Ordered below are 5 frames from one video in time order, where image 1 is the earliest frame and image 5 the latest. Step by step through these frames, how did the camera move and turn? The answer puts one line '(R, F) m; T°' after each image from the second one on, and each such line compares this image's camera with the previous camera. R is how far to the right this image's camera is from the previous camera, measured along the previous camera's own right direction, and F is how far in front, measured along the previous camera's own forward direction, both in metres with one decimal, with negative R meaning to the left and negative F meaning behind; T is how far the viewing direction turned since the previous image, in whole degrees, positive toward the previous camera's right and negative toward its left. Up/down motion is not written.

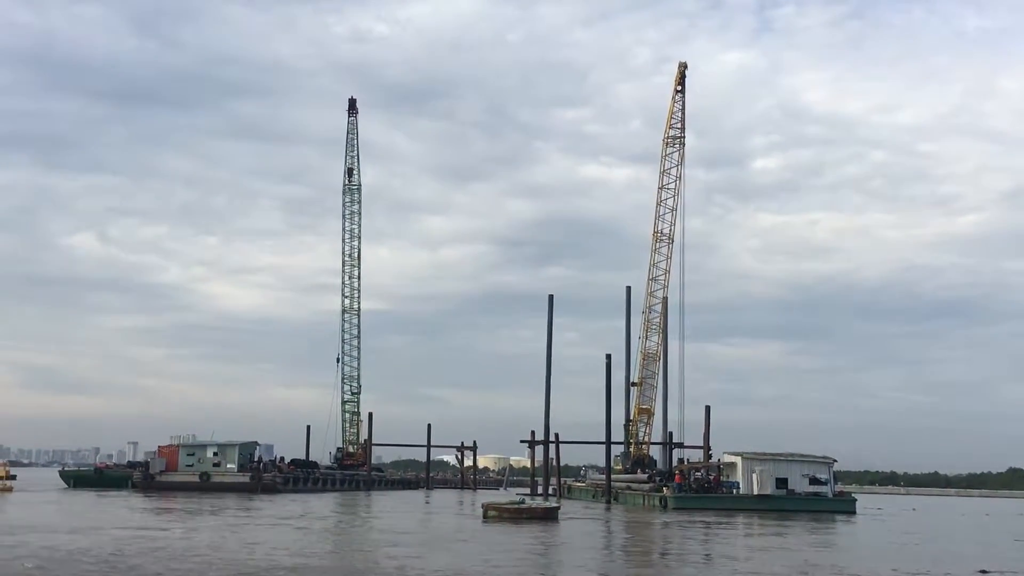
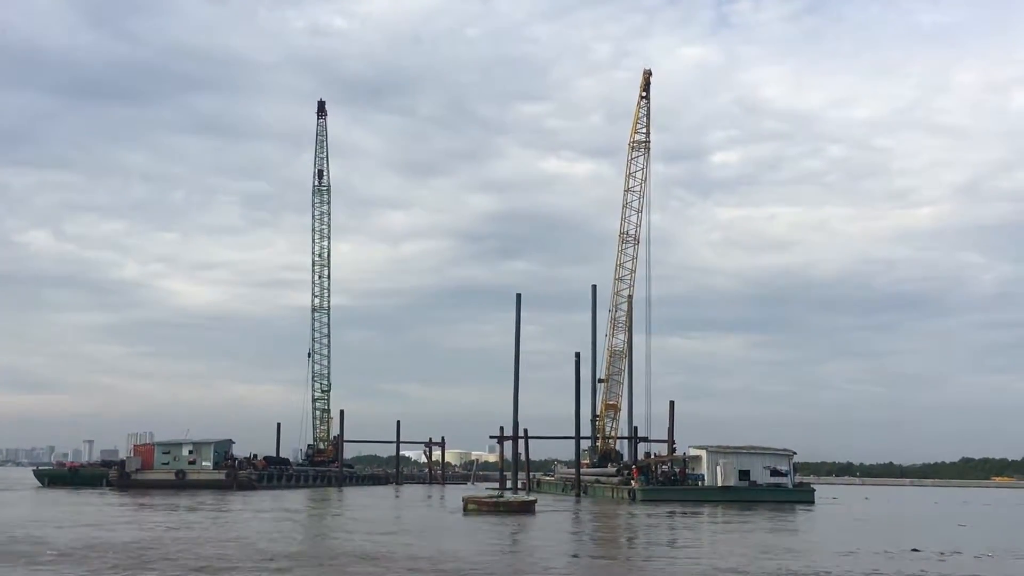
(-0.5, -1.4) m; +2°
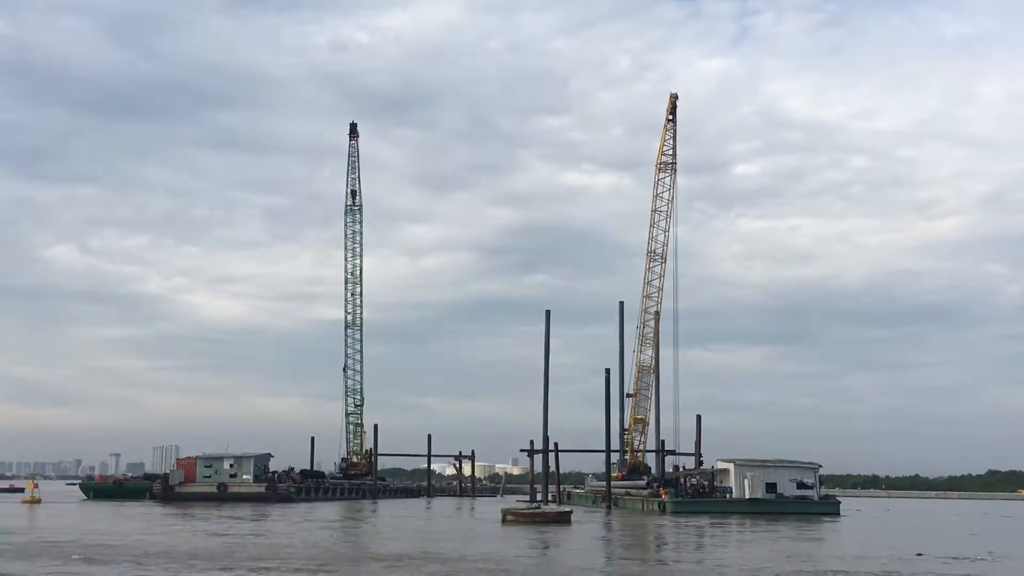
(-0.4, -1.6) m; -1°
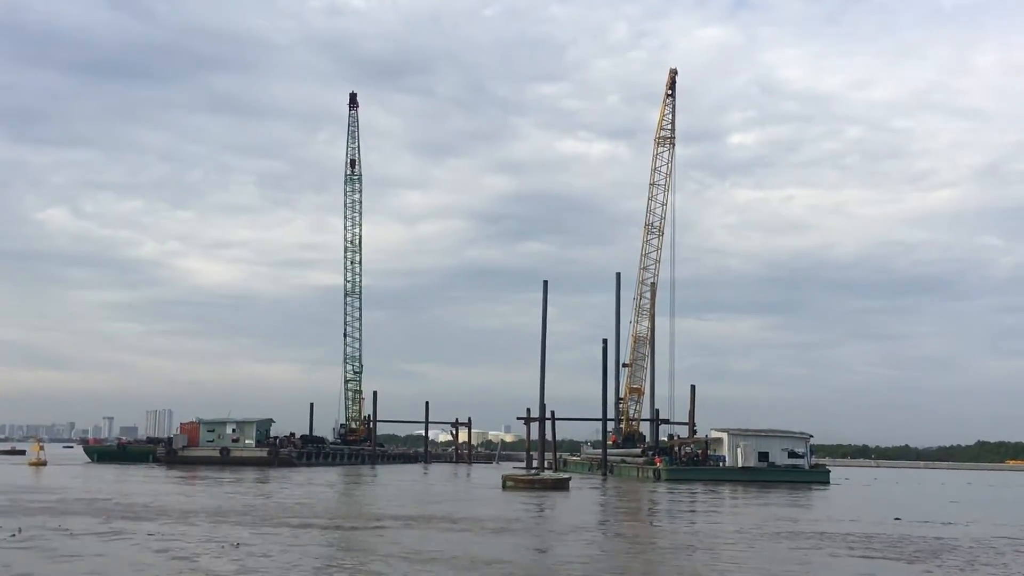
(-0.3, -0.9) m; 0°
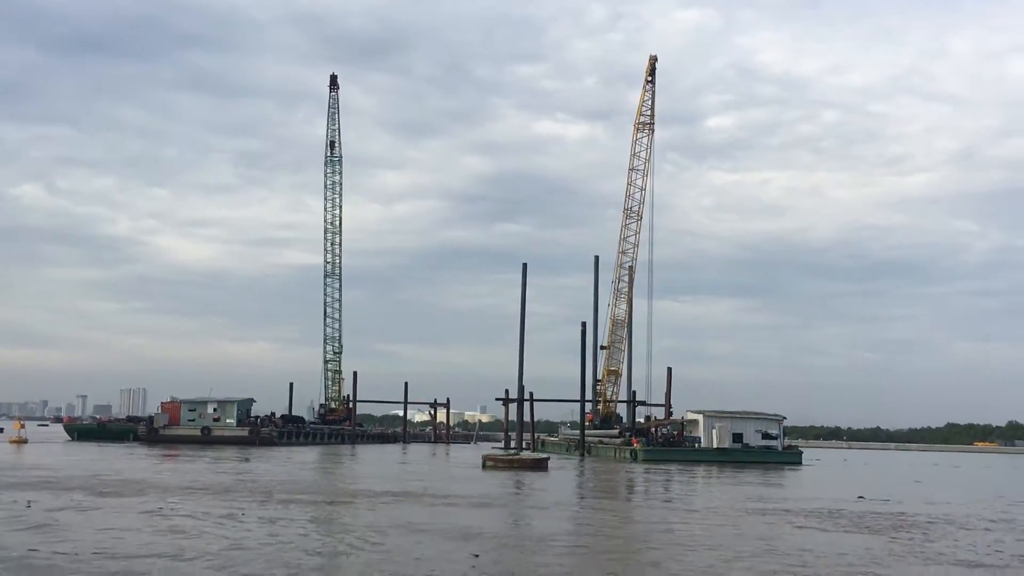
(-0.2, -0.6) m; +1°
